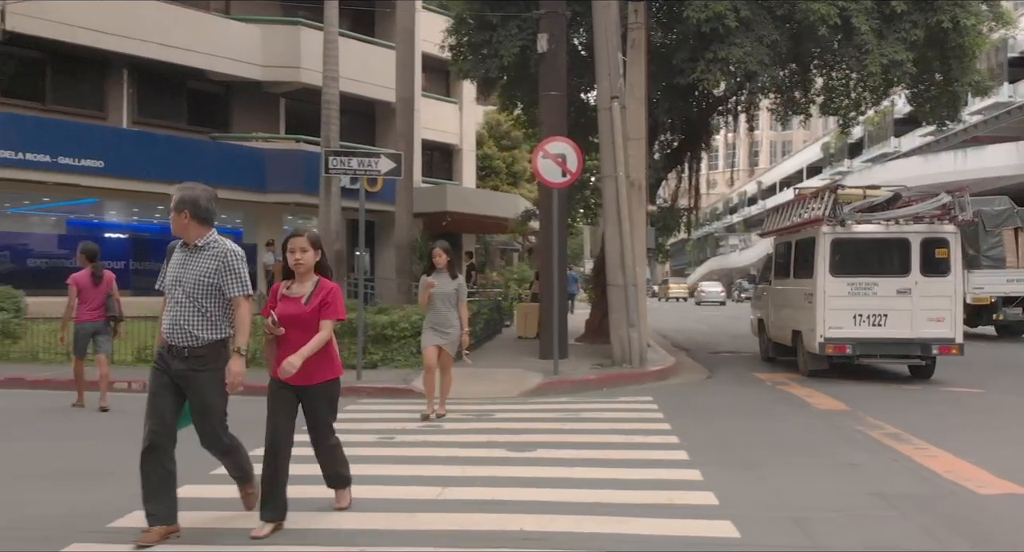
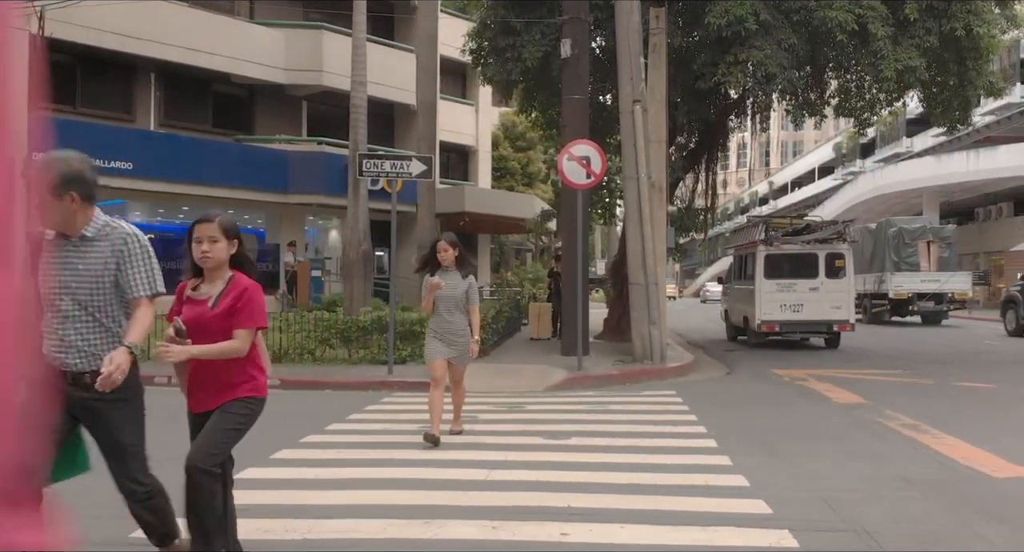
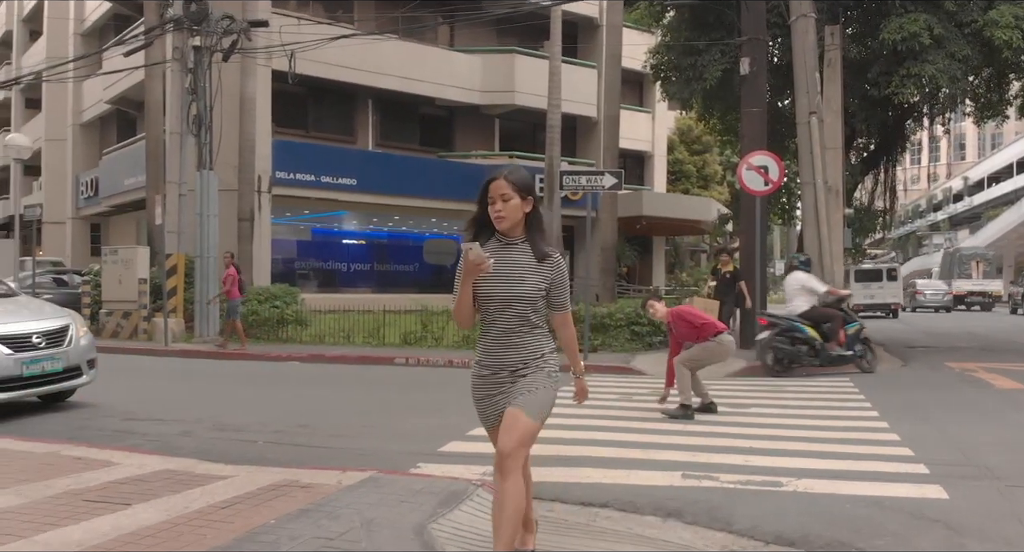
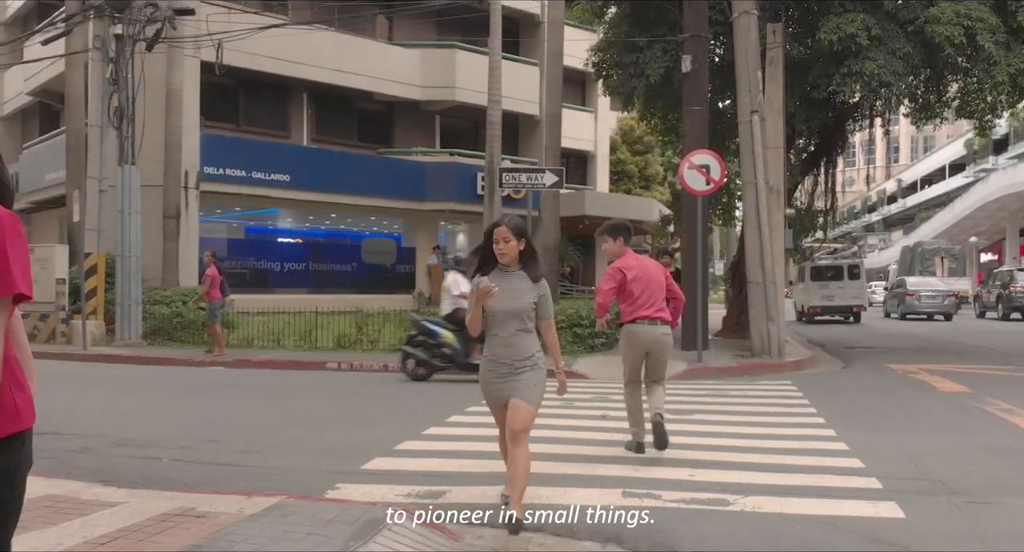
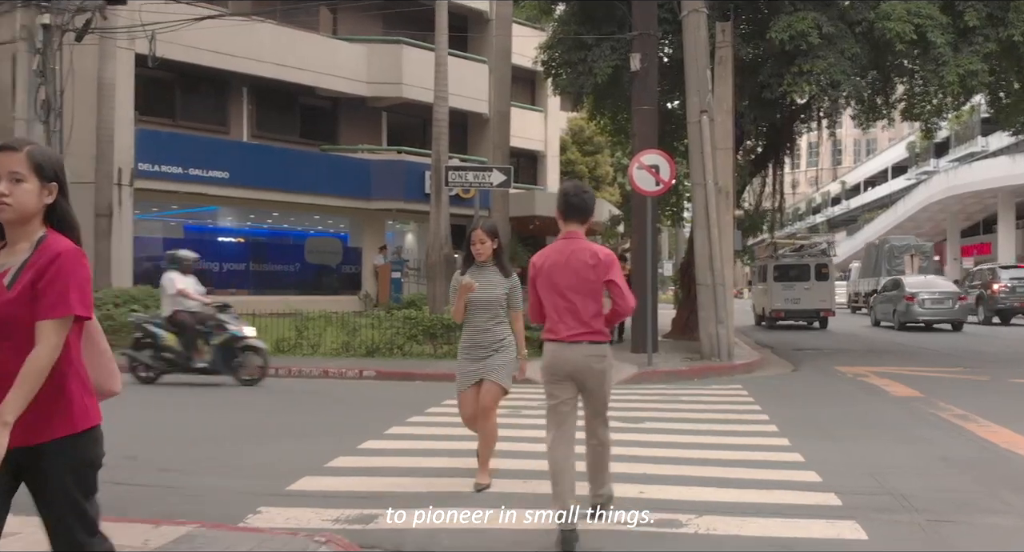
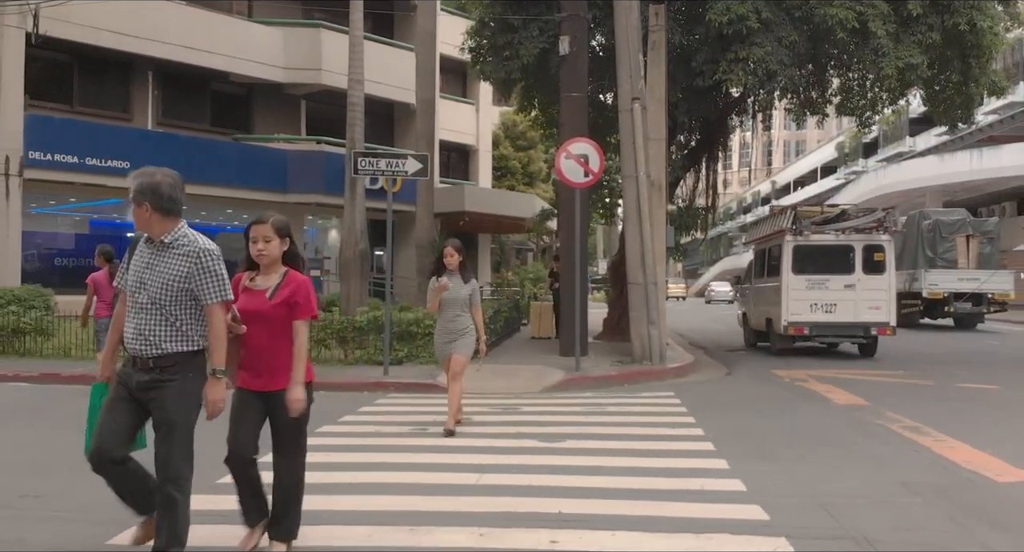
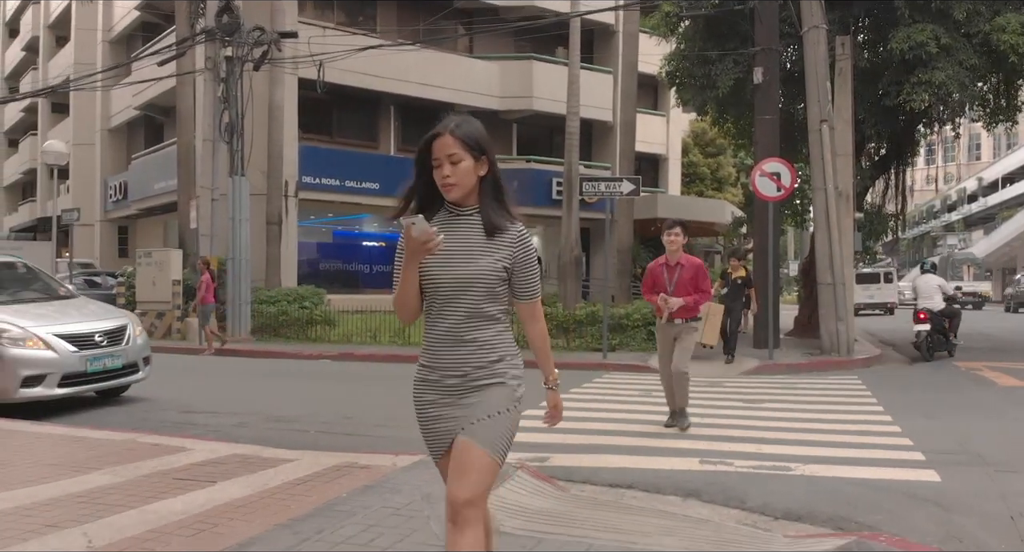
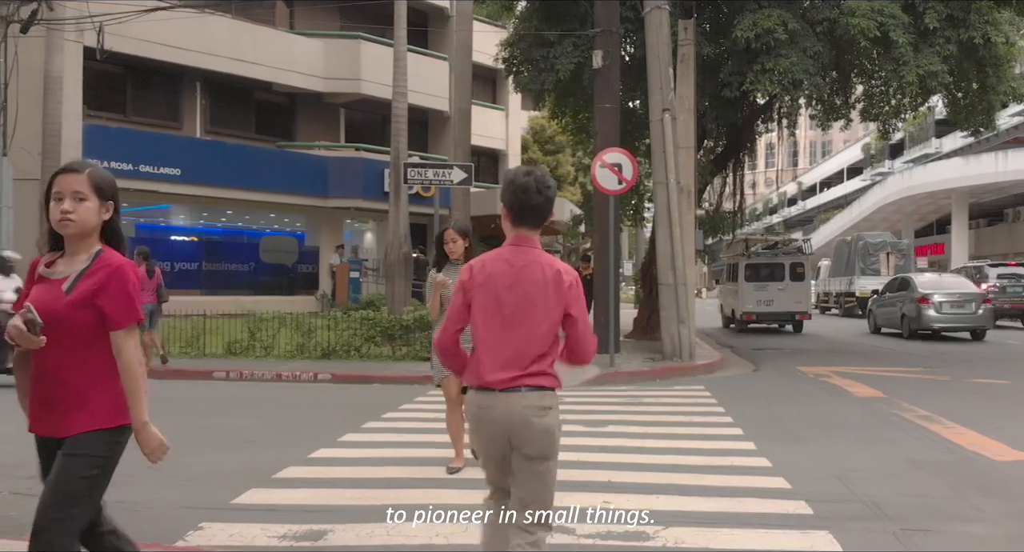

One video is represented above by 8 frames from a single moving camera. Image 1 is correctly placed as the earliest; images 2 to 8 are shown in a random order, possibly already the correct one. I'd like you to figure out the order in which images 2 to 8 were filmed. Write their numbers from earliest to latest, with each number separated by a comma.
6, 2, 8, 5, 4, 3, 7
